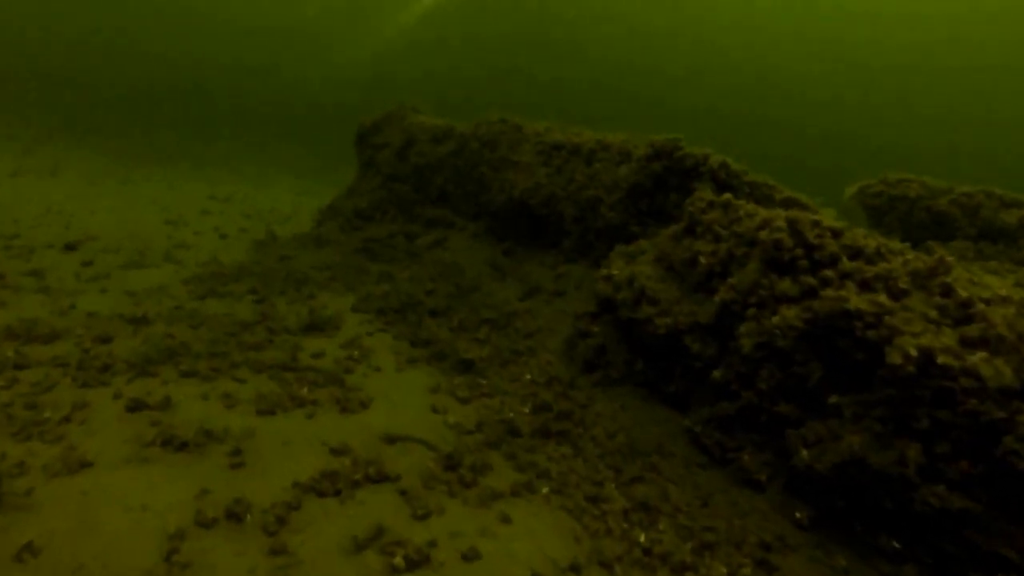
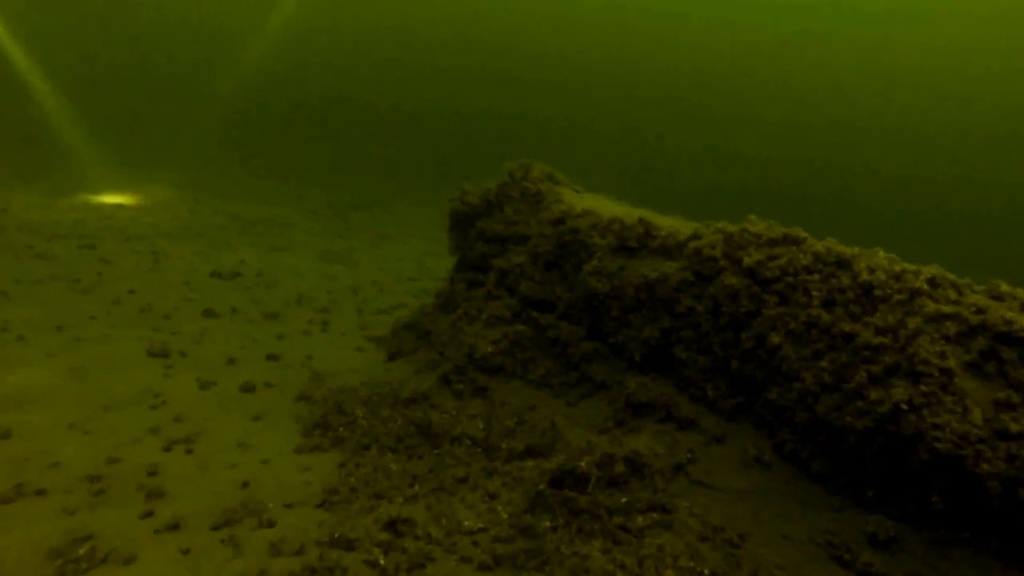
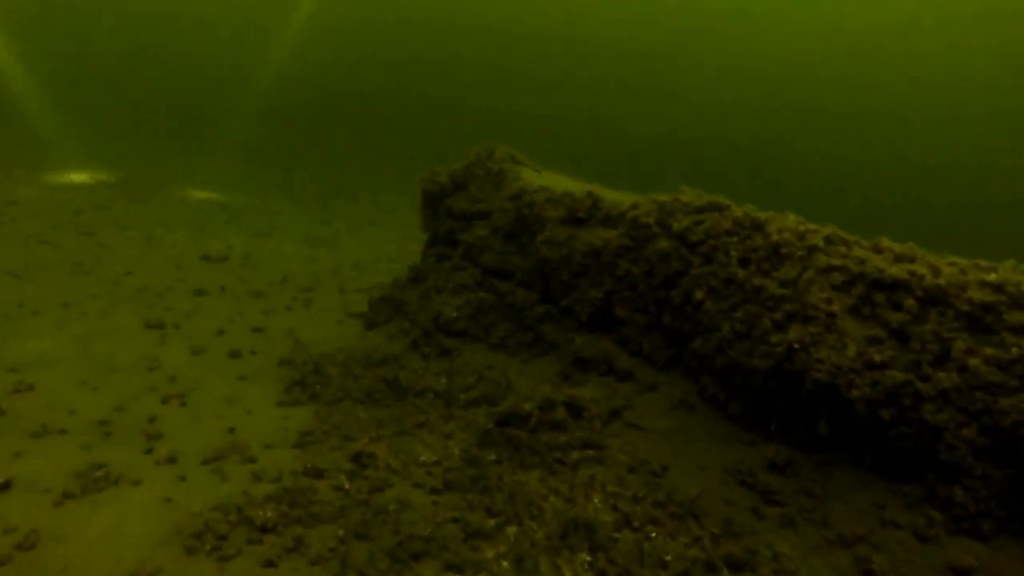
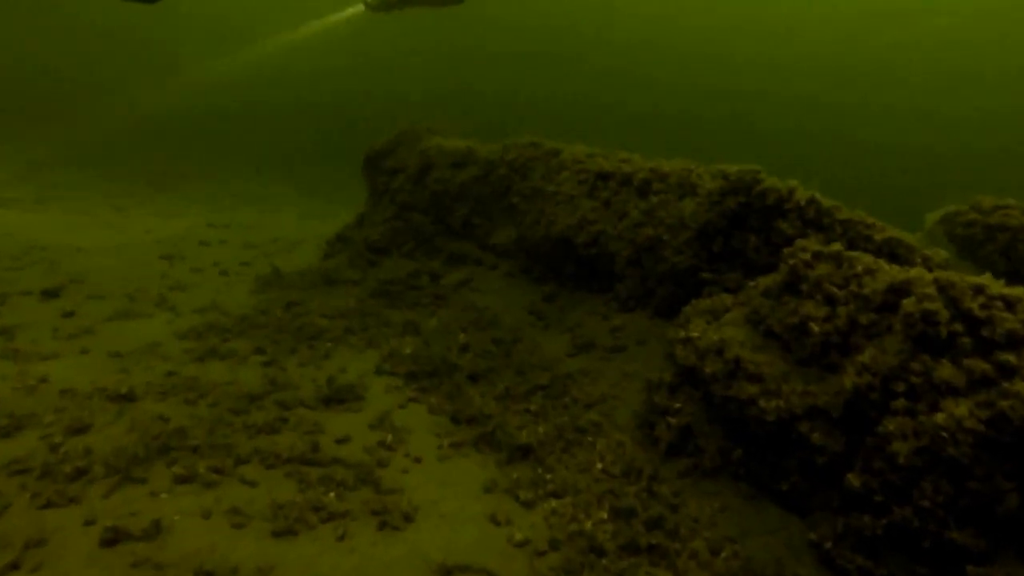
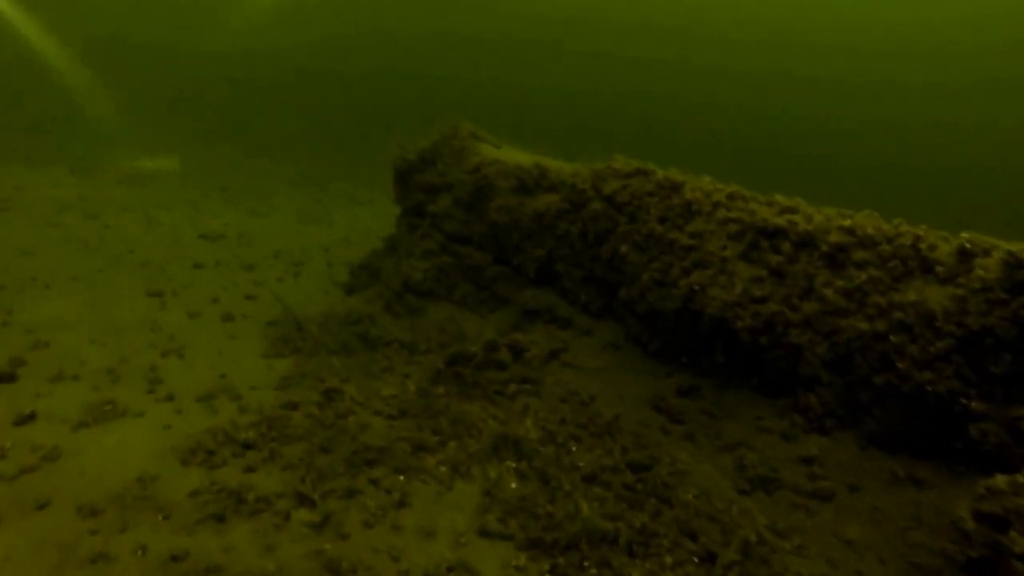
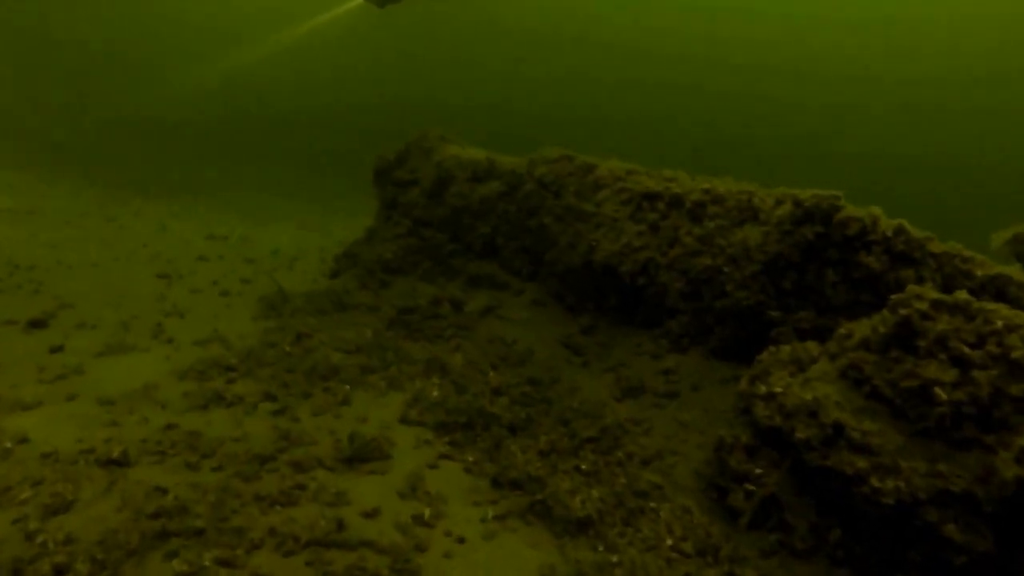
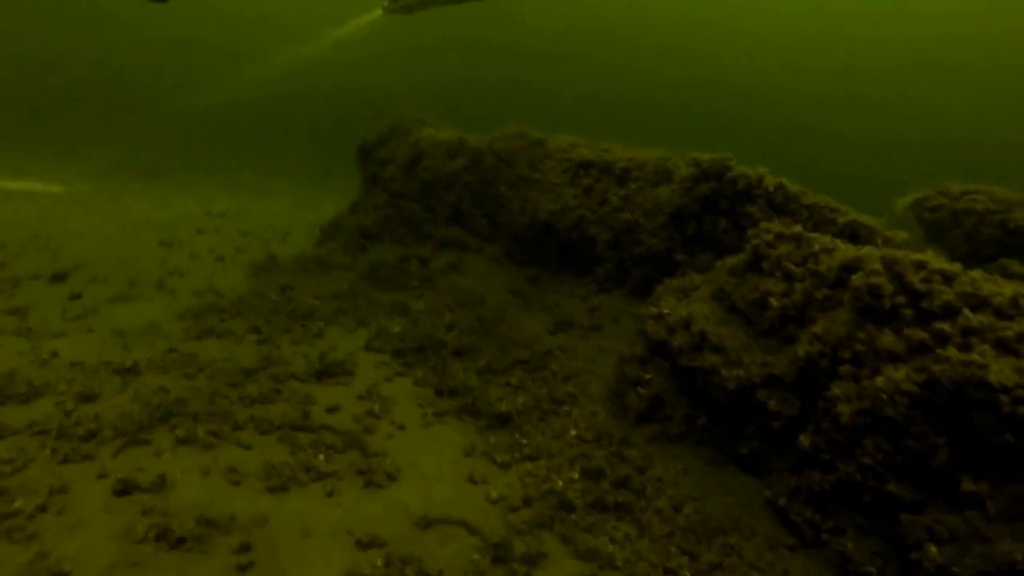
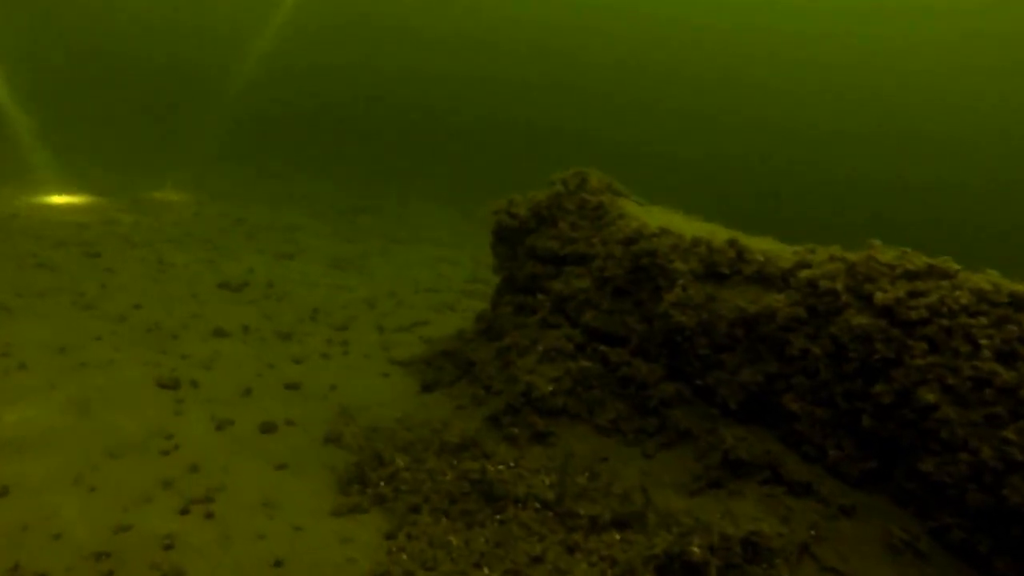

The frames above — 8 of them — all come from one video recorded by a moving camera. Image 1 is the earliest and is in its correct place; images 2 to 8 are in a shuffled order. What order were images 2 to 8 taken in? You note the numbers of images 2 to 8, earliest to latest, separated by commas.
7, 4, 6, 5, 3, 2, 8
